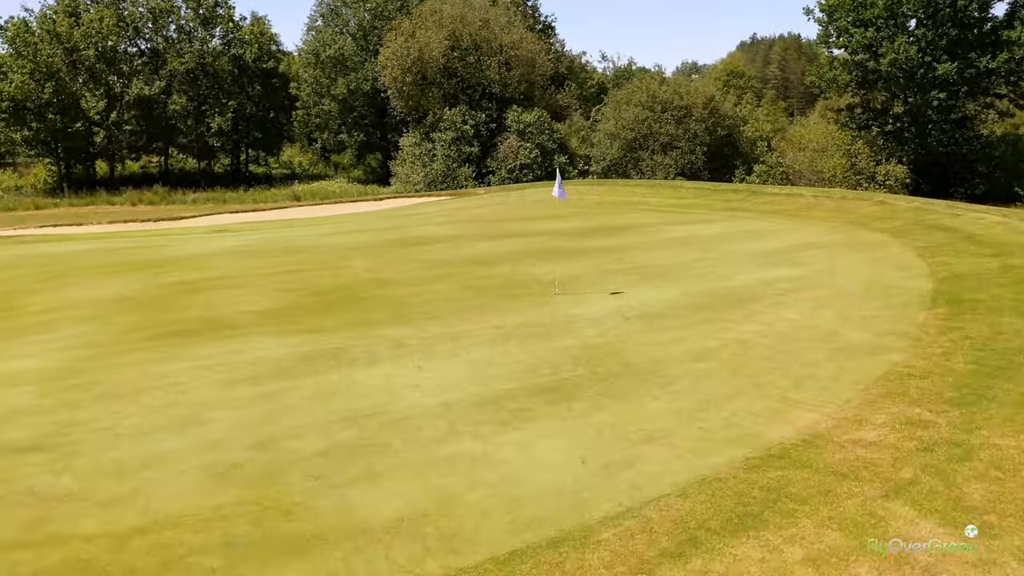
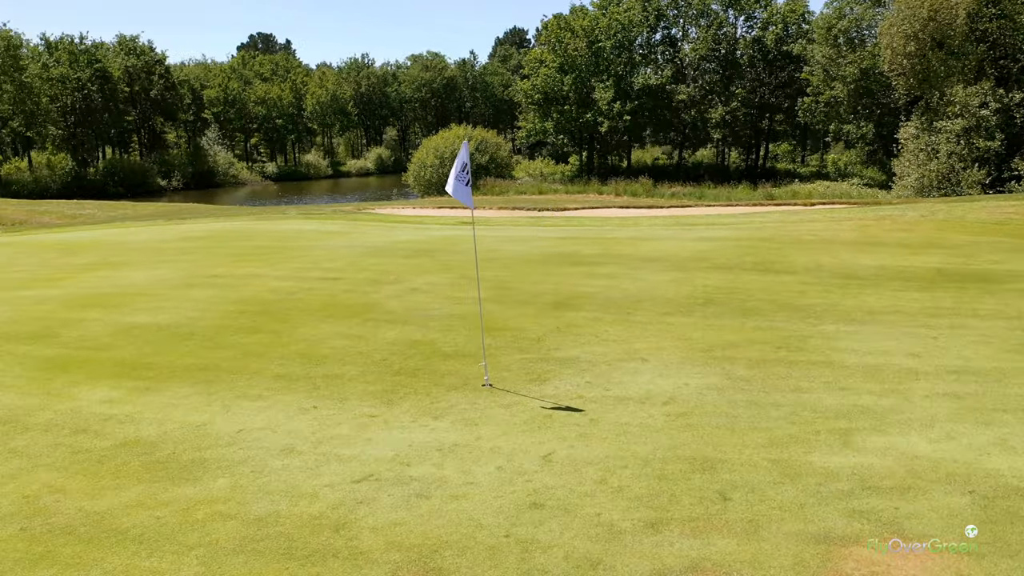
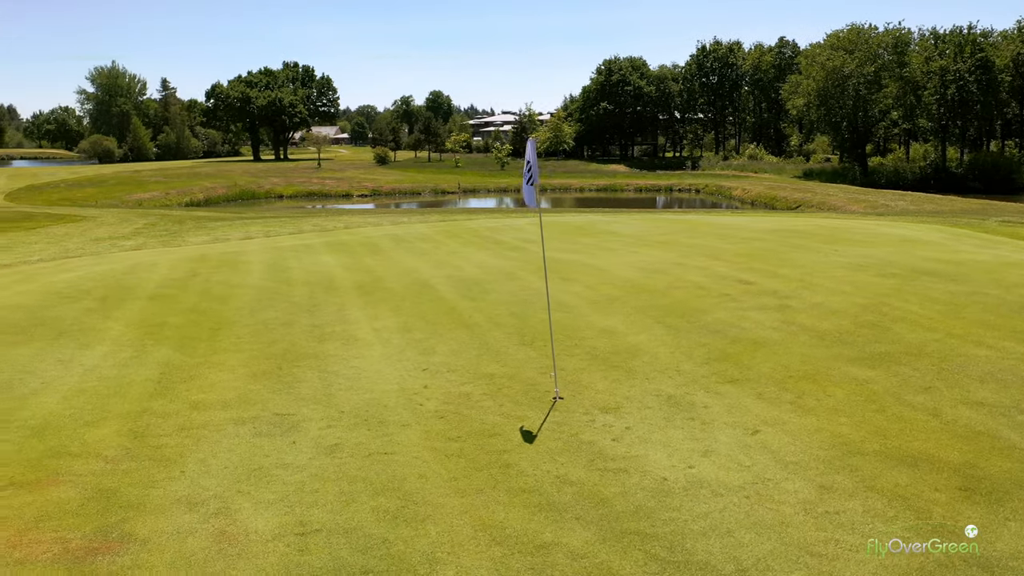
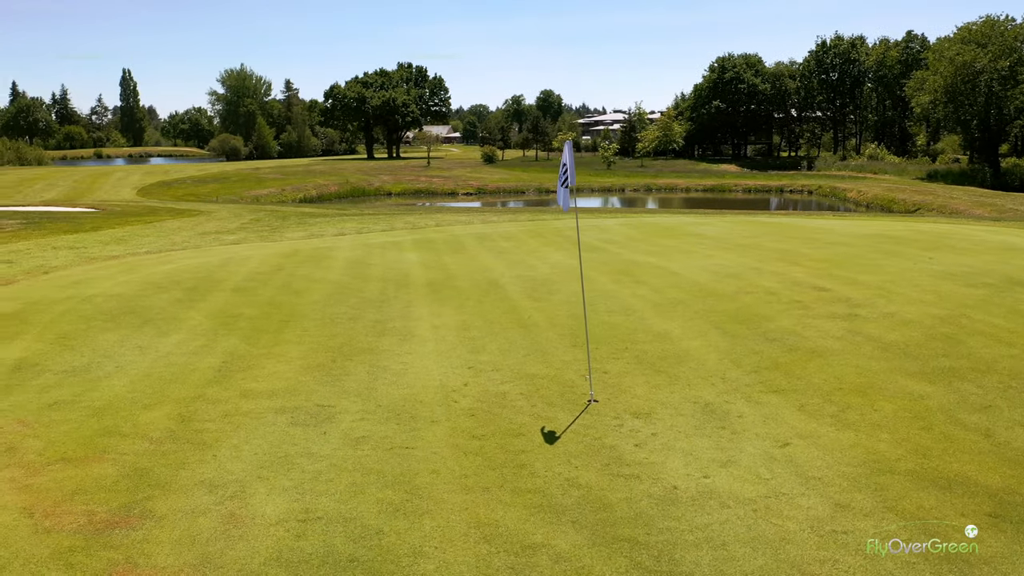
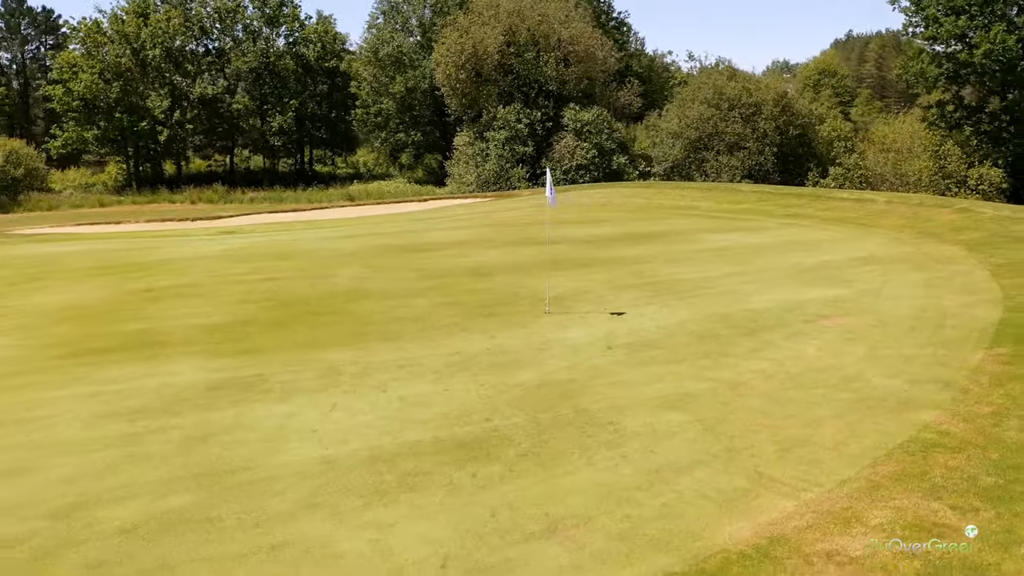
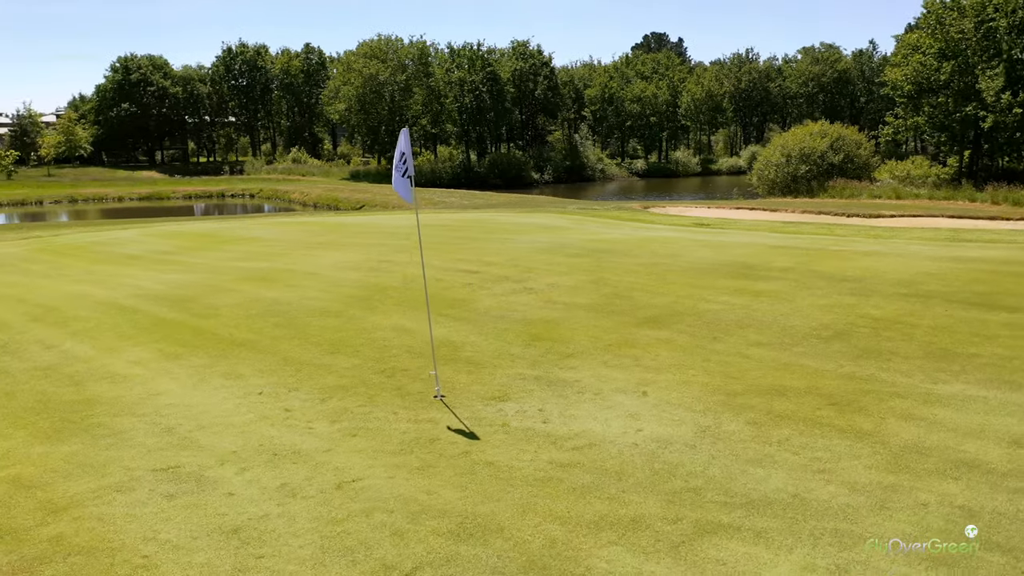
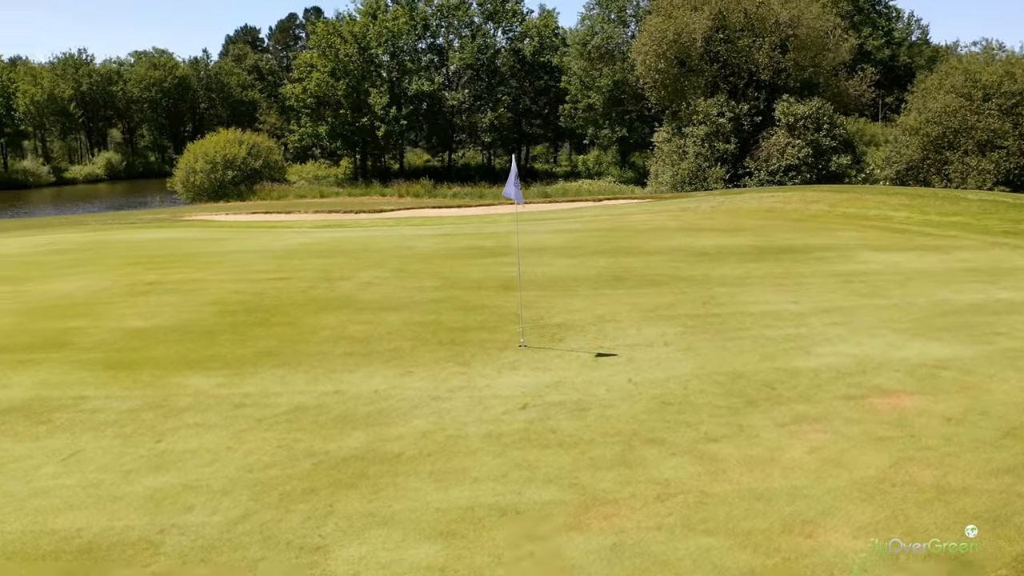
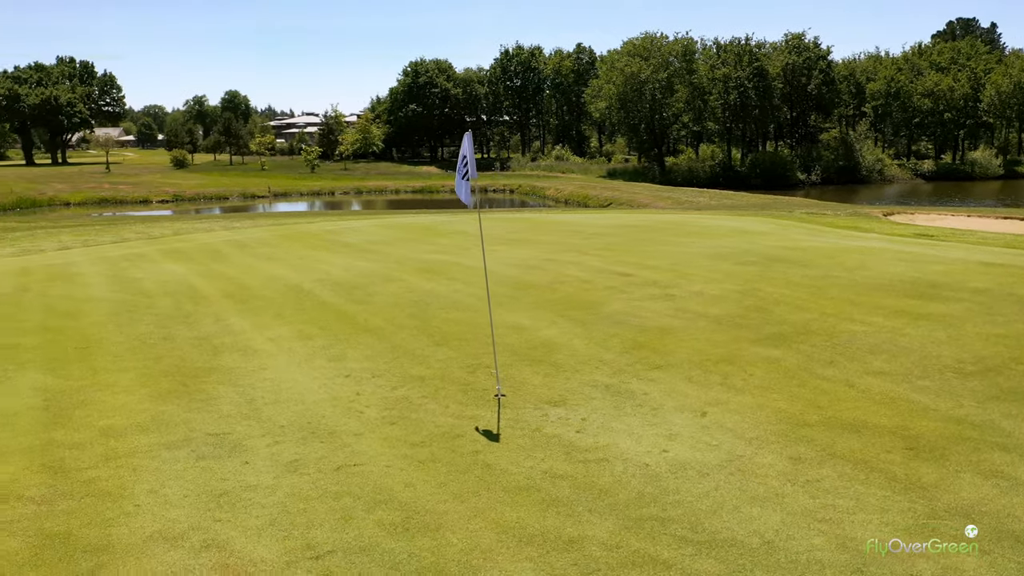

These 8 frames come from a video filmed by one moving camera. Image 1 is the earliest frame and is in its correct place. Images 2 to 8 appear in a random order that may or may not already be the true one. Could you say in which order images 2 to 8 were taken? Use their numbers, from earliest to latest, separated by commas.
5, 7, 2, 6, 8, 3, 4
